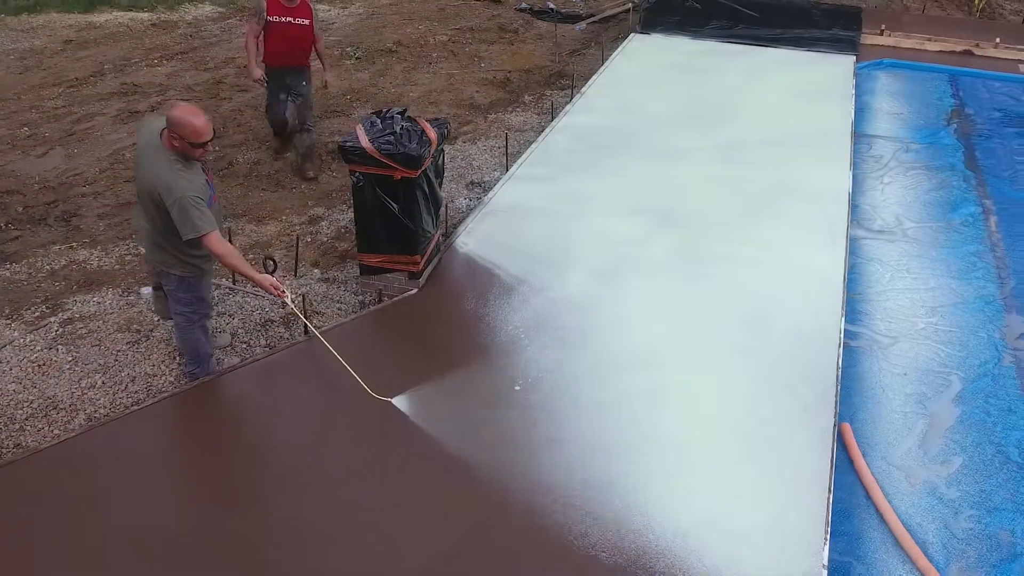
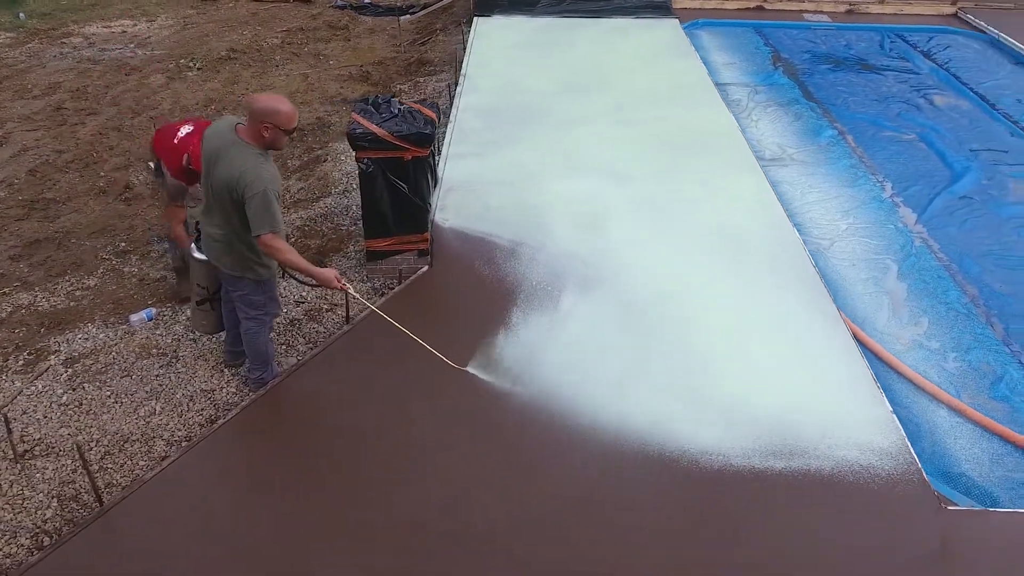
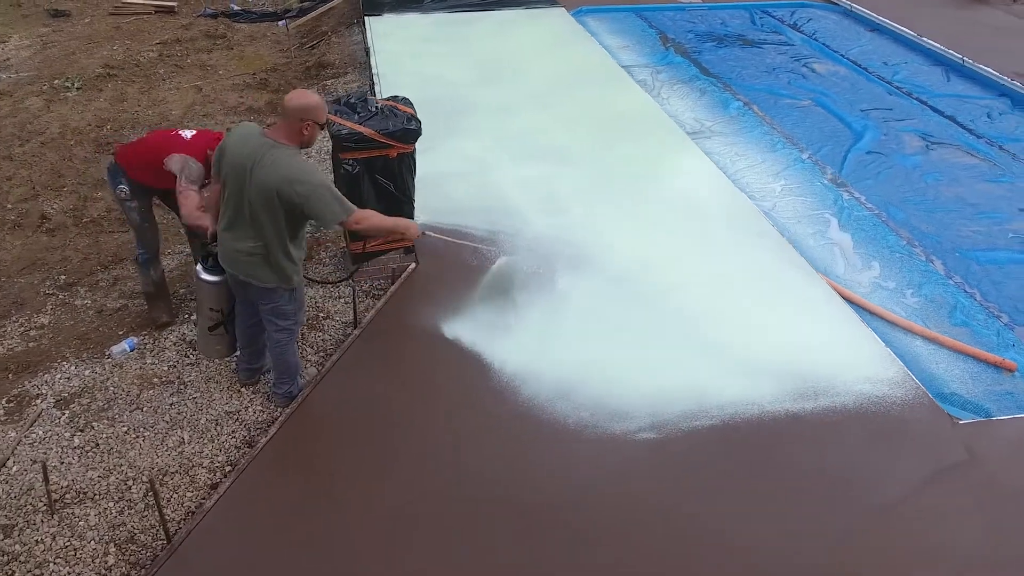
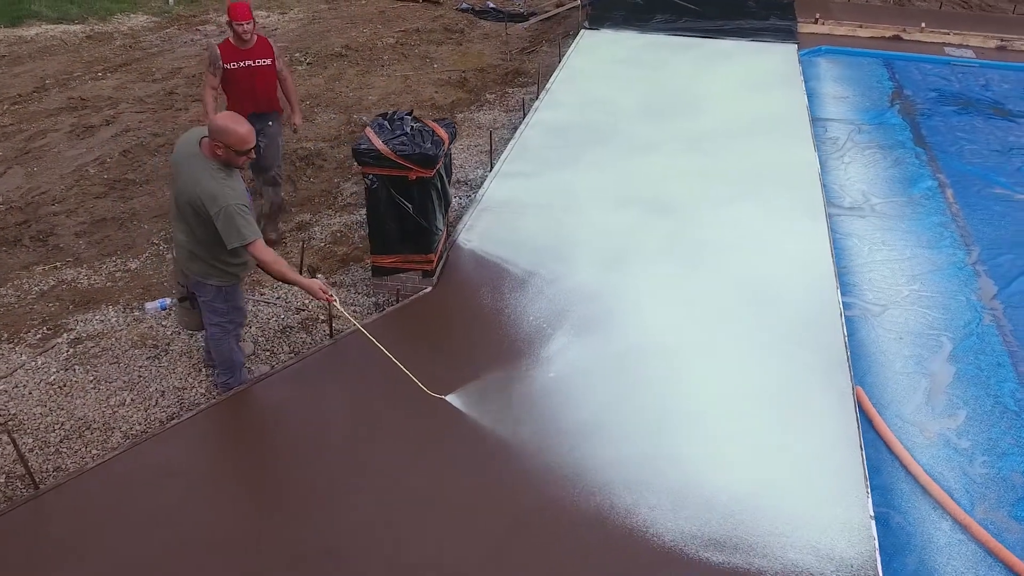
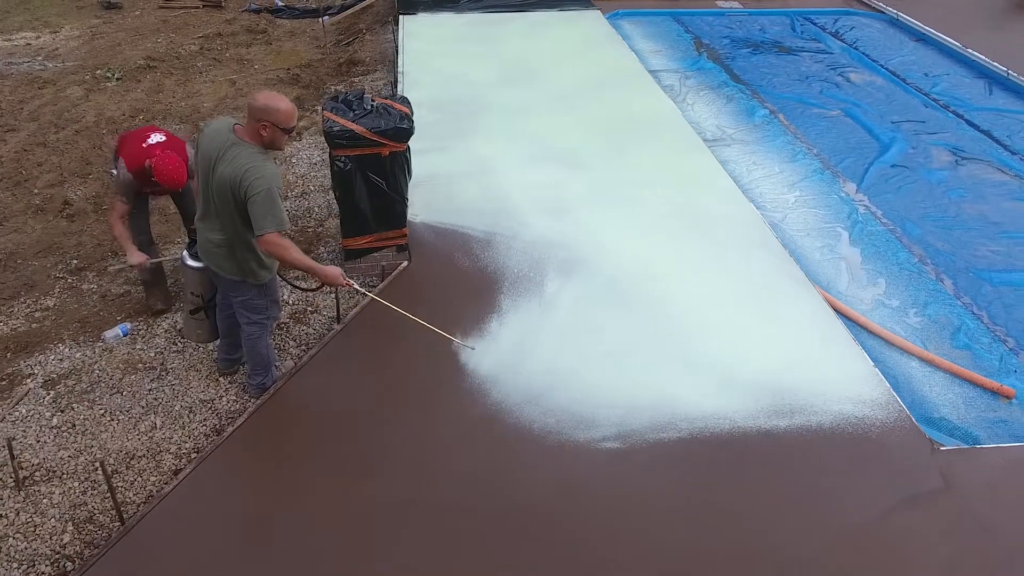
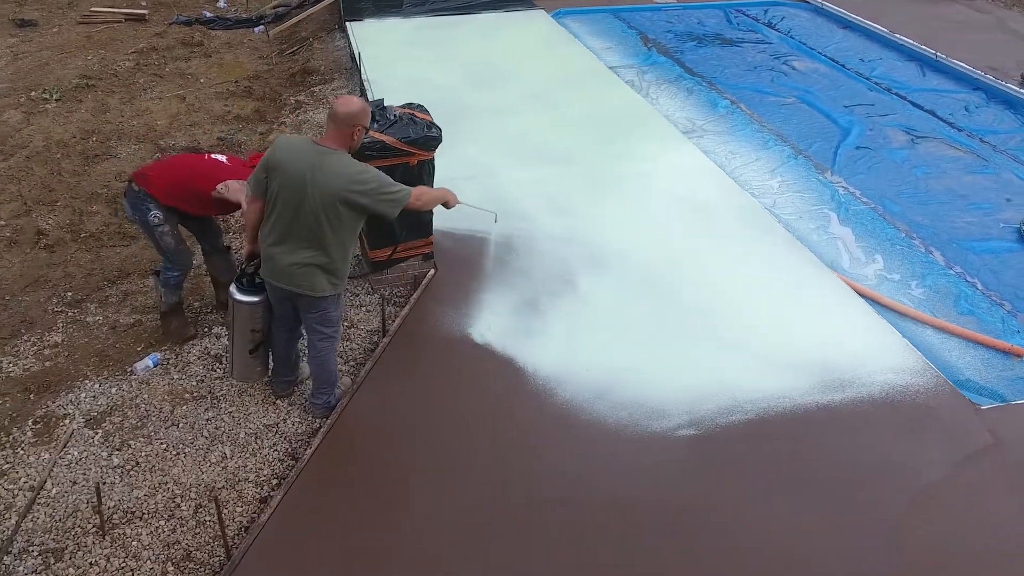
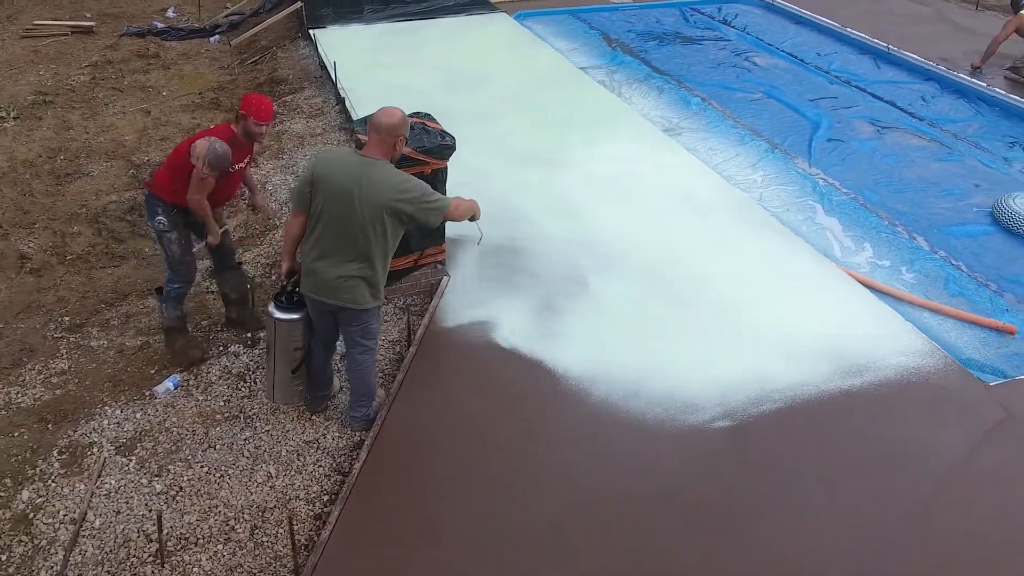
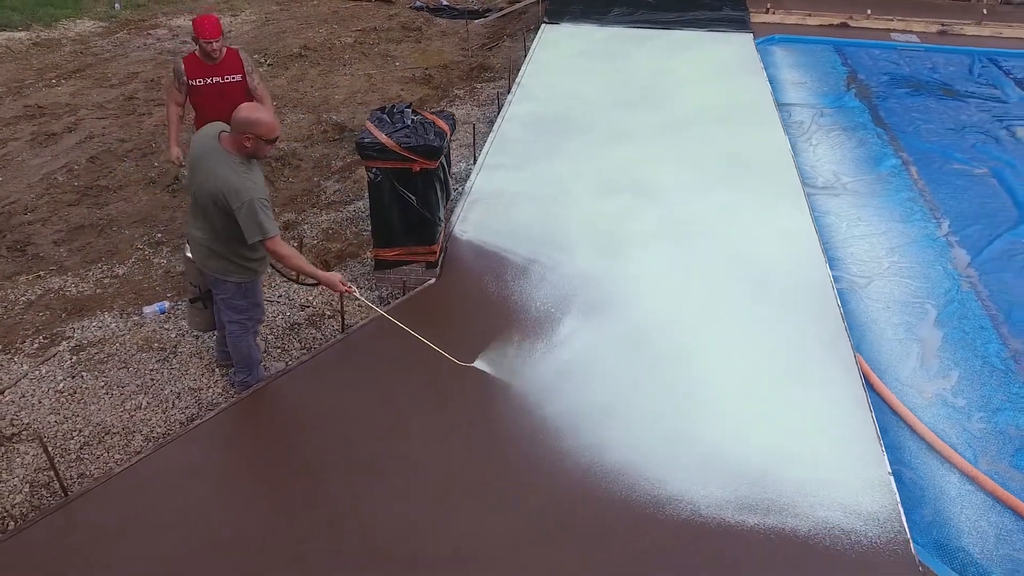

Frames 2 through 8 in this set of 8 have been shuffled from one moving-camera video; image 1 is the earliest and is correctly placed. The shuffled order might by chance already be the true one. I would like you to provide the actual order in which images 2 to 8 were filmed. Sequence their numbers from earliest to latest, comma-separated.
4, 8, 2, 5, 3, 6, 7
